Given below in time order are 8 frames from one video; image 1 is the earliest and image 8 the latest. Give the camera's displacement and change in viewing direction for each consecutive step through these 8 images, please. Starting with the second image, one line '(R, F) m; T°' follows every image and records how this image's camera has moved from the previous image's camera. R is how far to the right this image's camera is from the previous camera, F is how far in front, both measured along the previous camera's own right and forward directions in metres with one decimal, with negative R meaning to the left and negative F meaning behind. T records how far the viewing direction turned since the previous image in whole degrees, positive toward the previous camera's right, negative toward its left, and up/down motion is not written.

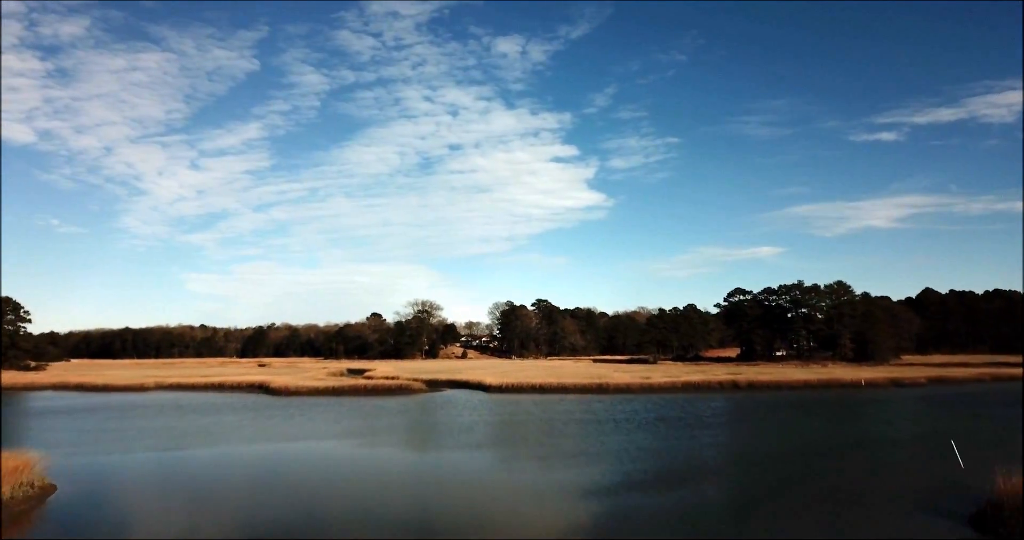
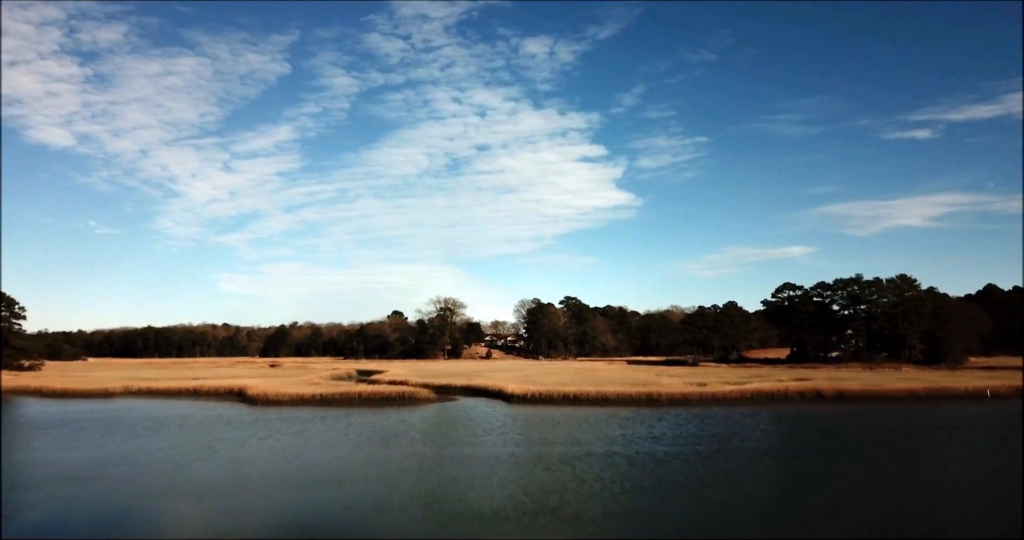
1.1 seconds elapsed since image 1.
(-0.1, +5.7) m; -2°
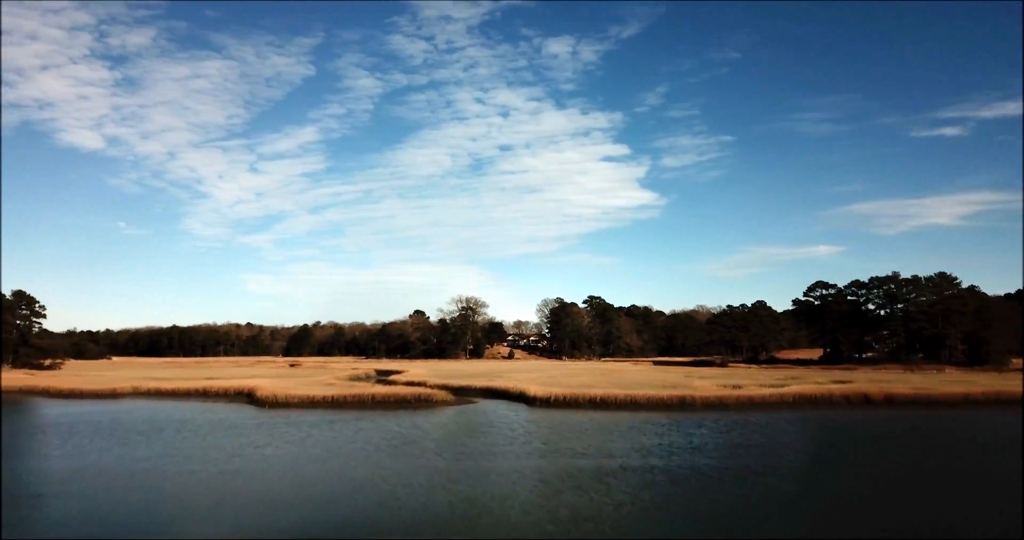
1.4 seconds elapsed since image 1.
(0.0, +1.5) m; -2°
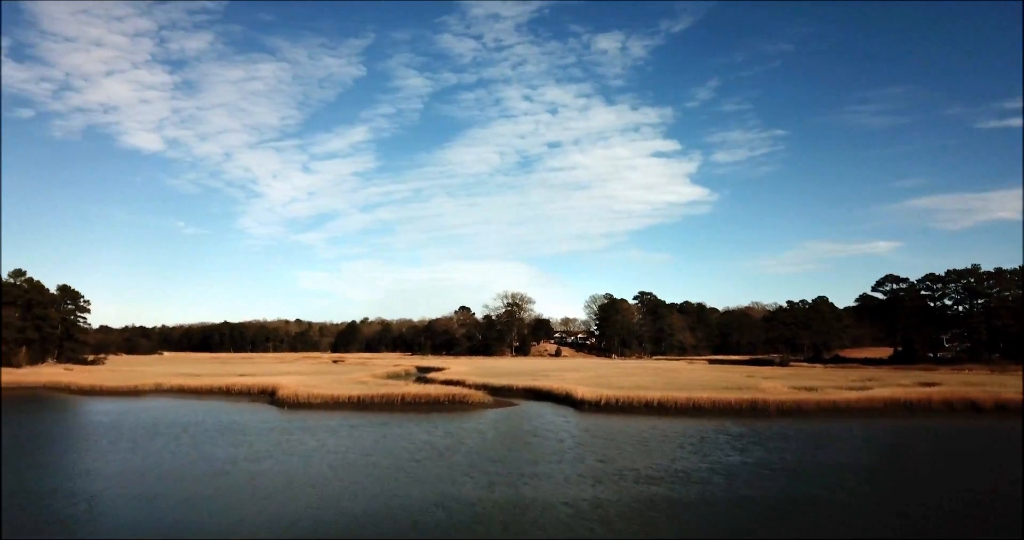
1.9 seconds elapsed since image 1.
(+0.1, +2.6) m; -4°
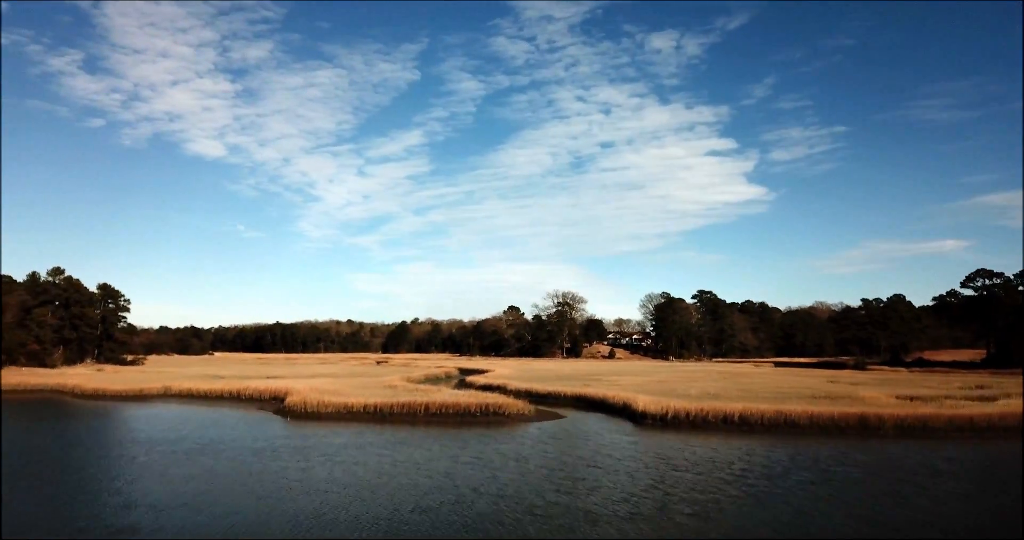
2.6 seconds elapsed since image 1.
(+0.2, +3.7) m; -4°
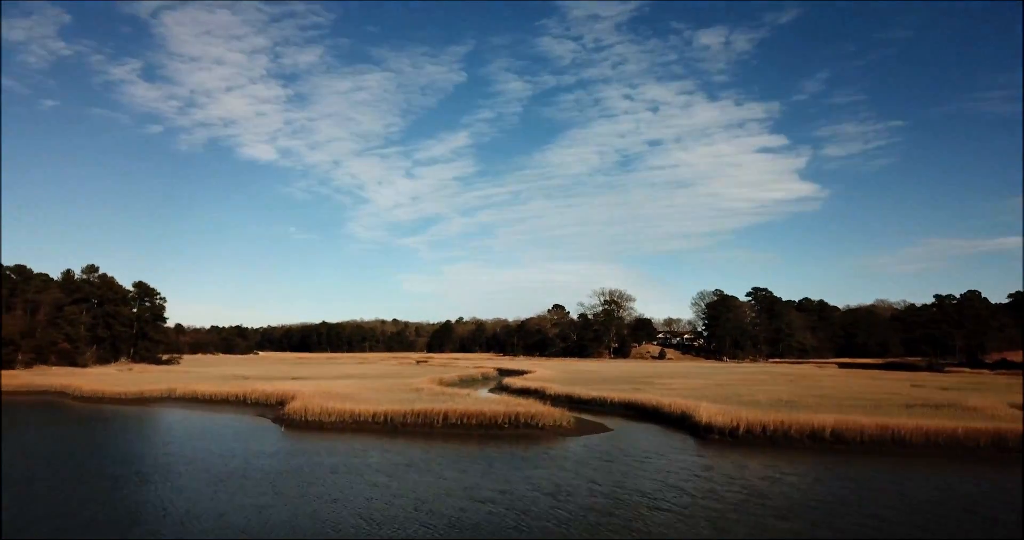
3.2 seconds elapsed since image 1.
(+0.2, +3.1) m; -4°
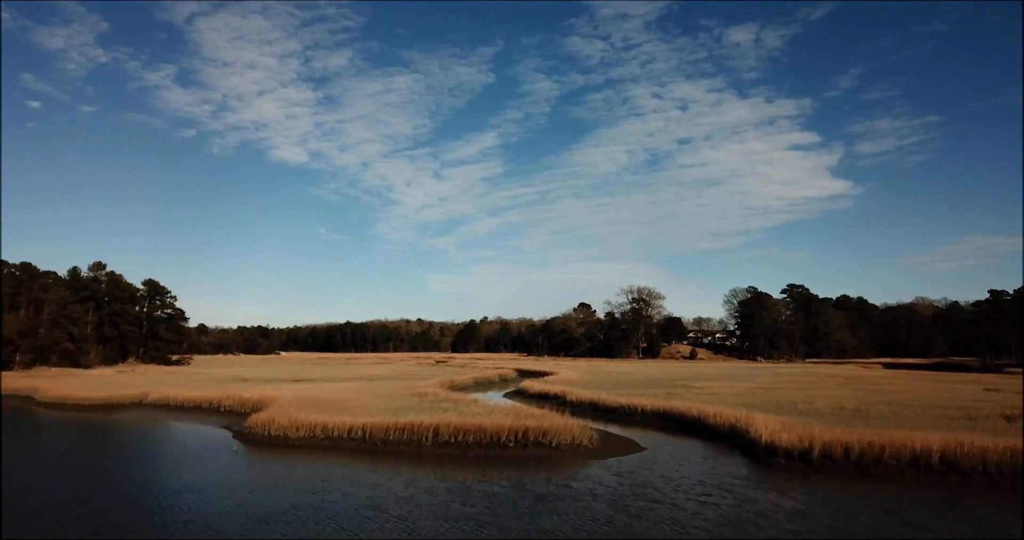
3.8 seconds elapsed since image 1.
(+0.3, +3.0) m; -2°
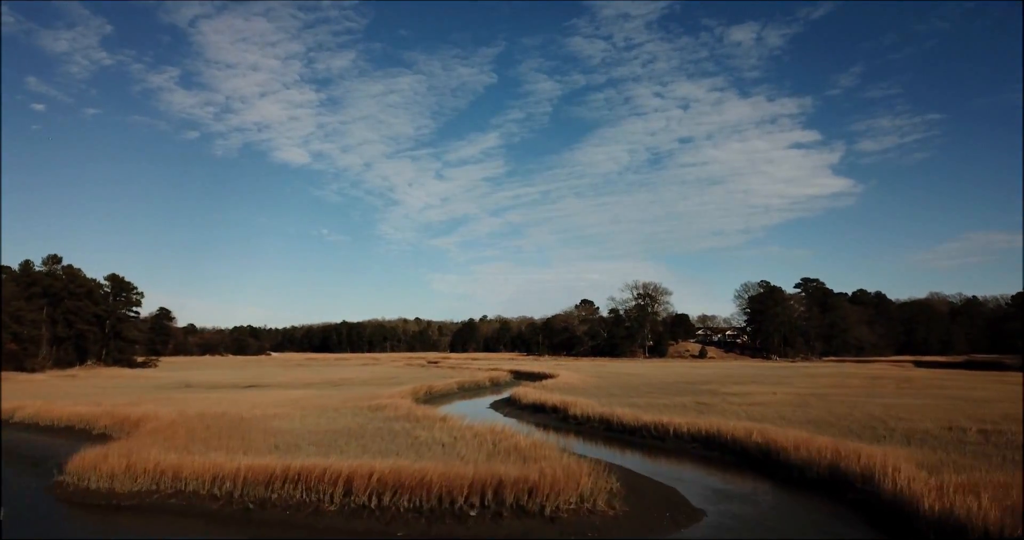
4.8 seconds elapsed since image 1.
(+0.4, +5.0) m; 0°
